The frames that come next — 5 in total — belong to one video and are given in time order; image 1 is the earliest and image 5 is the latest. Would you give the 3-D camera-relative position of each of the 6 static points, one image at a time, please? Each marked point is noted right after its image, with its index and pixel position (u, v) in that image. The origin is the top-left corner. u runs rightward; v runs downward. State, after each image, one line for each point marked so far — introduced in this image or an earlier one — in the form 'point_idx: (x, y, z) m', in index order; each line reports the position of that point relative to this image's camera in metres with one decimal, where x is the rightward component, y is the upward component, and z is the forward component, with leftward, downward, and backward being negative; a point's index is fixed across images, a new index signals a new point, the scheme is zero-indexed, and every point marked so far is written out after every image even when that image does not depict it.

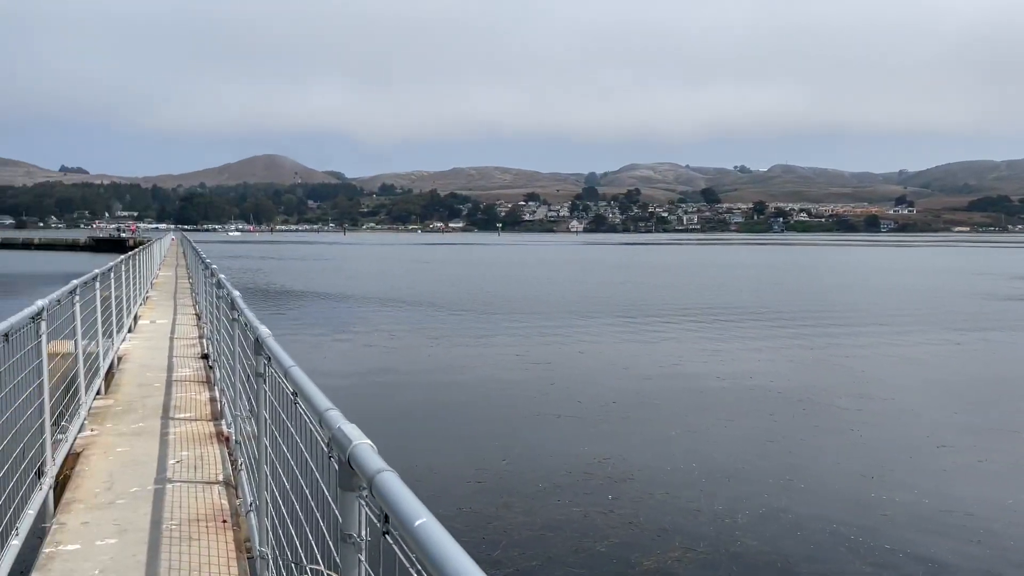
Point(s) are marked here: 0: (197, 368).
0: (-2.6, -0.7, +6.7) m
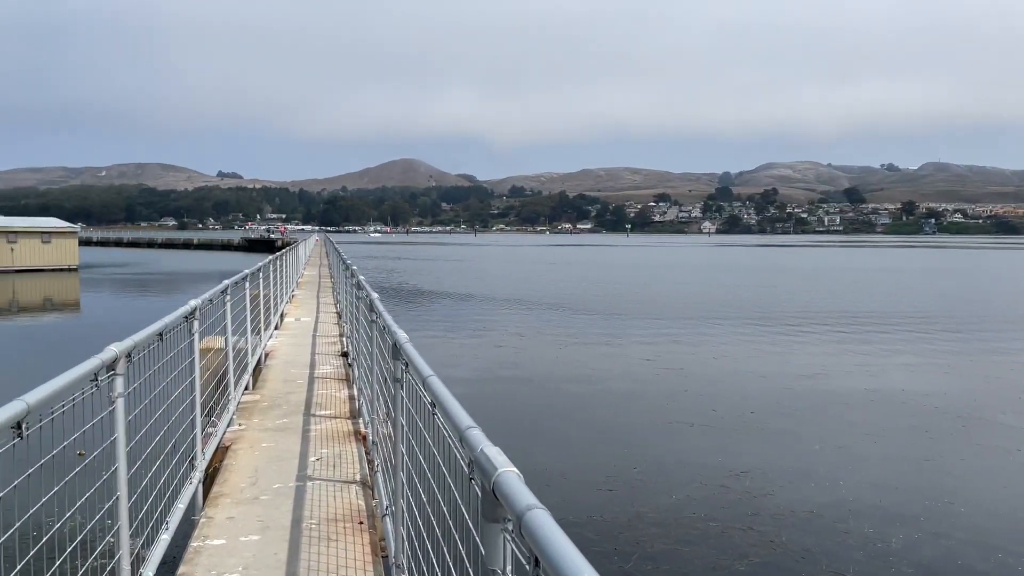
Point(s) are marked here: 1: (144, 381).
0: (-1.5, -0.7, +6.9) m
1: (-1.3, -0.3, +2.9) m
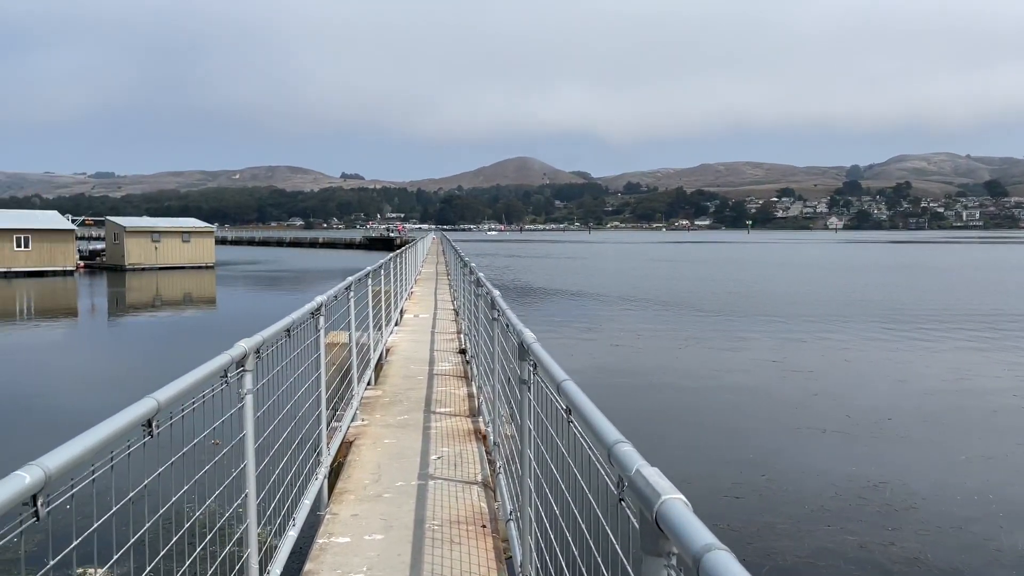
0: (-0.5, -0.6, +6.9) m
1: (-0.9, -0.3, +2.9) m
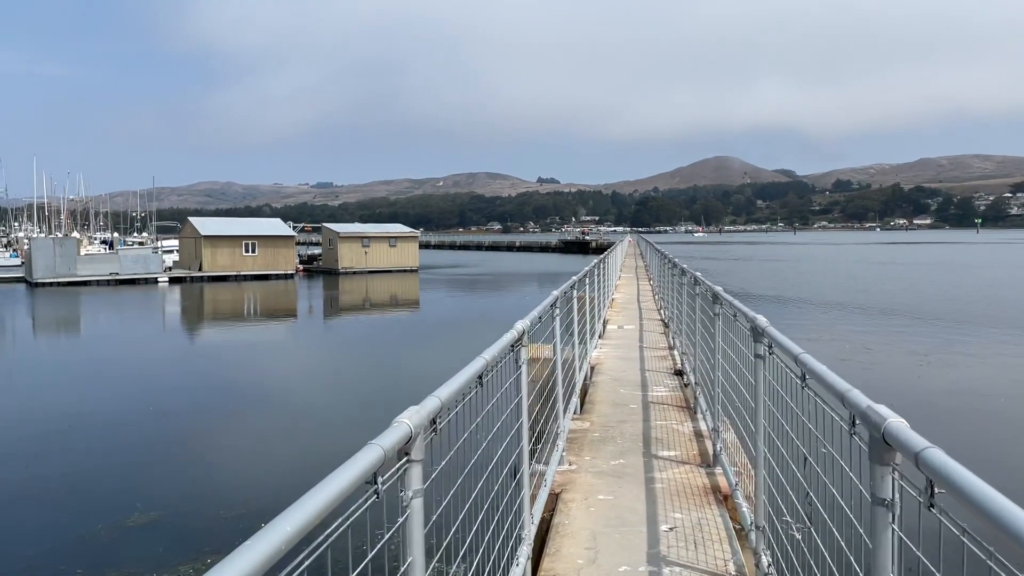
0: (+1.2, -0.7, +6.0) m
1: (-0.1, -0.4, +2.1) m
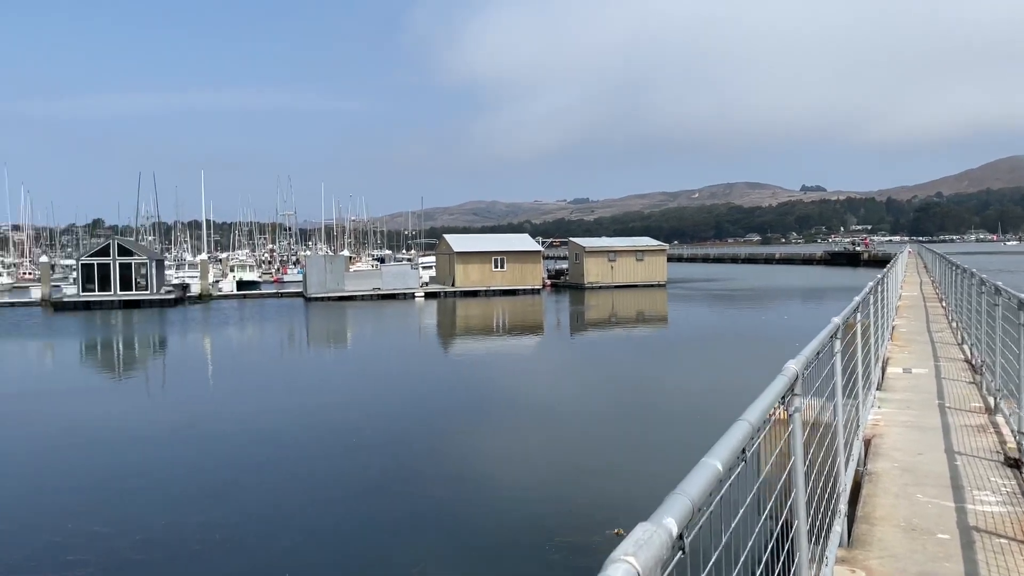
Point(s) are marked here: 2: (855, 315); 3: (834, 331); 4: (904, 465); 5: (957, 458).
0: (+2.2, -0.9, +3.7) m
1: (-0.2, -0.5, +0.4) m
2: (+1.9, -0.3, +4.7) m
3: (+1.2, -0.2, +3.2) m
4: (+2.0, -0.9, +4.1) m
5: (+2.3, -0.9, +4.3) m
